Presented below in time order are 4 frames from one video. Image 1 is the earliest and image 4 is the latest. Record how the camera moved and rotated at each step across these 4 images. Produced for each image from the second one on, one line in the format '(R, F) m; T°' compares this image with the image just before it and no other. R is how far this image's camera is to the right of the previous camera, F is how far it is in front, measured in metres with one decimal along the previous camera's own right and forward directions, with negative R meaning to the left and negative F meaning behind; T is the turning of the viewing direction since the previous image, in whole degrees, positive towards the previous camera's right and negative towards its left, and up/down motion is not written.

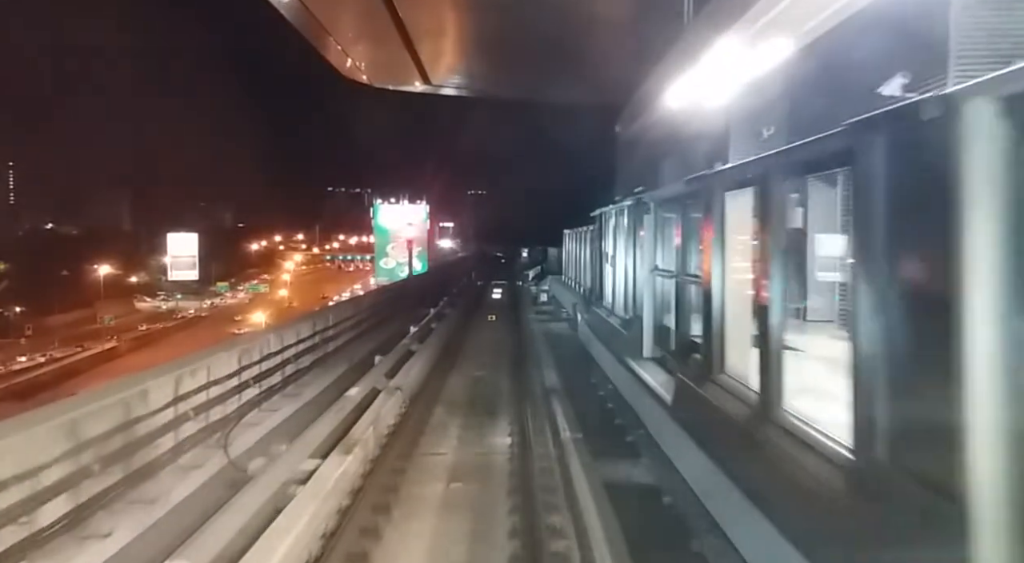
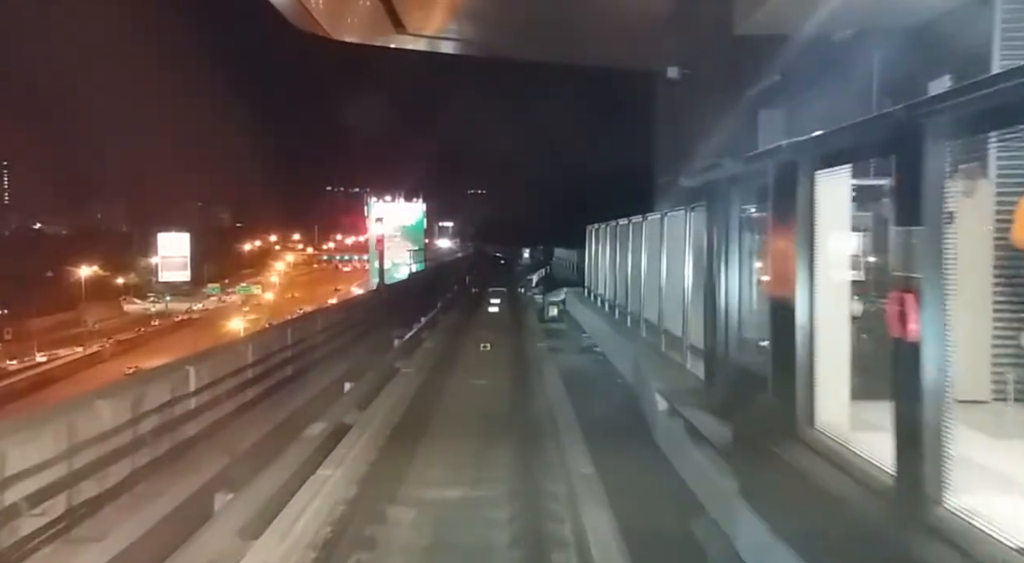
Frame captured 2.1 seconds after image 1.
(0.0, +1.9) m; 0°
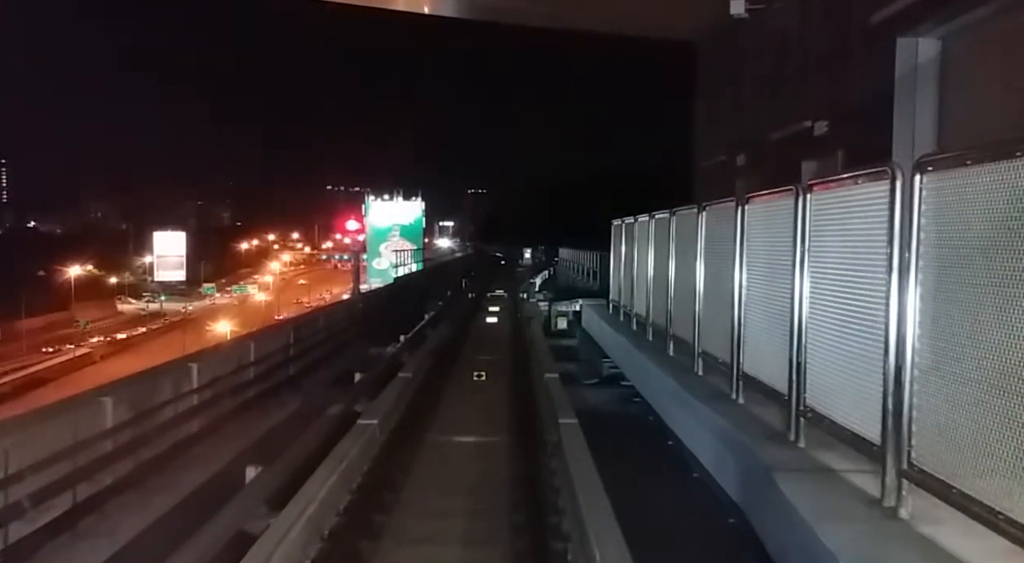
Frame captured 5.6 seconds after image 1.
(0.0, +1.0) m; 0°
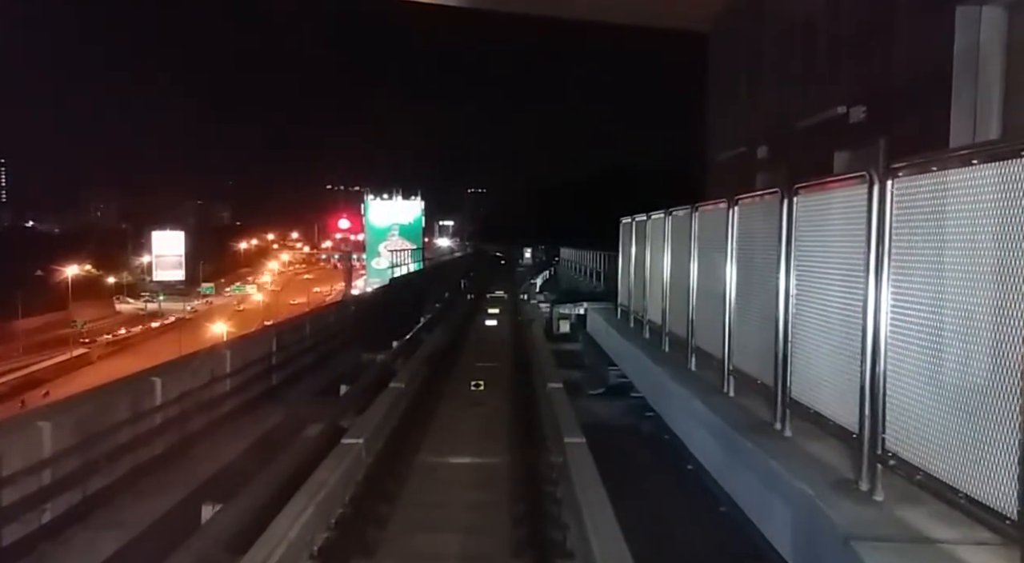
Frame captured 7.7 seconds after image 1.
(0.0, +0.3) m; 0°
